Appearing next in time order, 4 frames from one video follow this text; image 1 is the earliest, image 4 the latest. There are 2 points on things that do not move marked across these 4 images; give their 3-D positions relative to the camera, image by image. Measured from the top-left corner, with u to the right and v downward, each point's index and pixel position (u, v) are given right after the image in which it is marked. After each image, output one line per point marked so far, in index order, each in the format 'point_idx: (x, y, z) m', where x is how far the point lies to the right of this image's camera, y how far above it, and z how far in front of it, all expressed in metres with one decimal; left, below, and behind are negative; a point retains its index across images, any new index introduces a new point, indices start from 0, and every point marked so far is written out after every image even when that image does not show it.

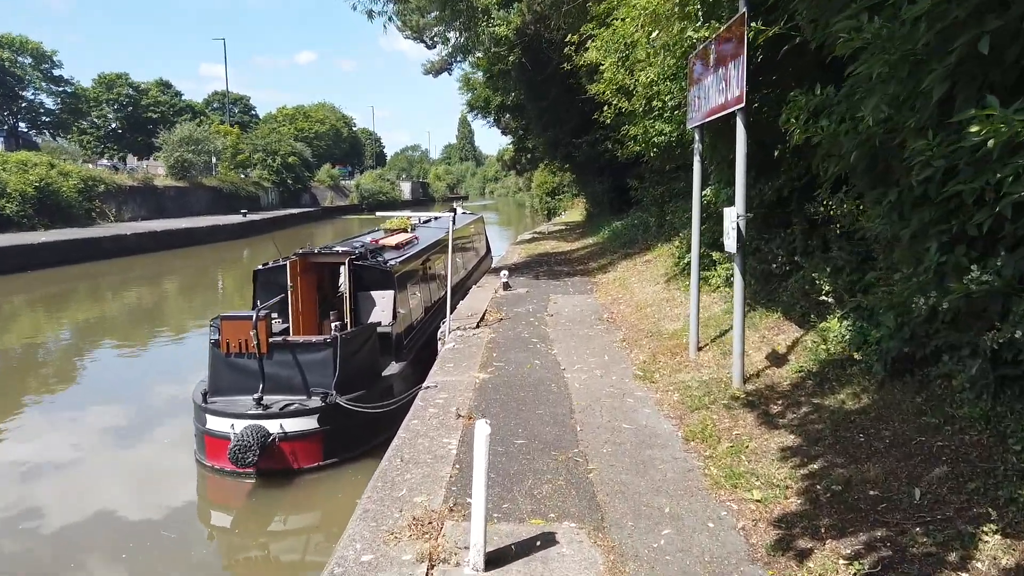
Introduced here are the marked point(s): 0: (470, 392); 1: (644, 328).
0: (-0.3, -0.9, +6.5) m
1: (+1.5, -0.5, +8.8) m
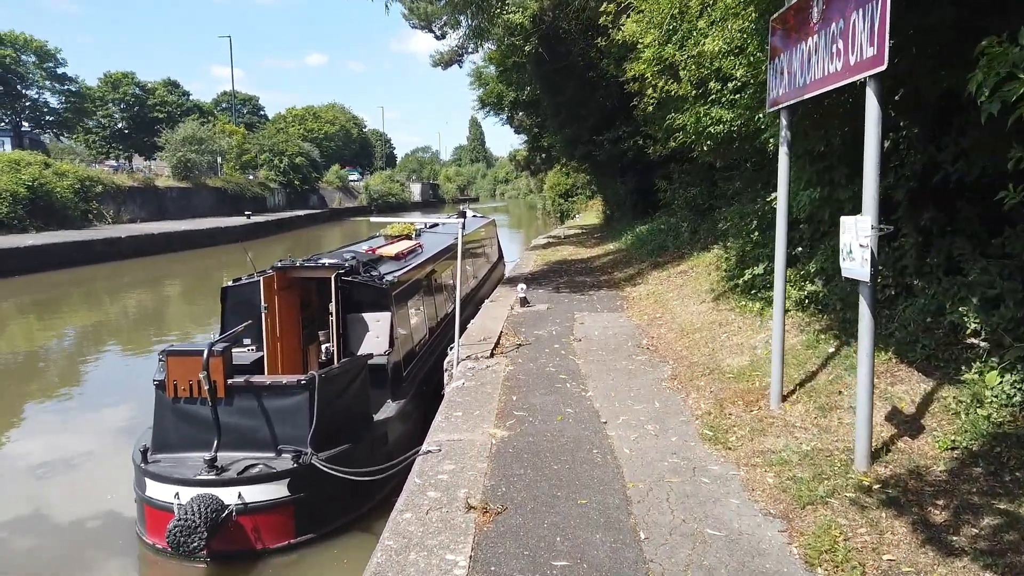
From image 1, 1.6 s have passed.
0: (-0.2, -1.1, +4.8) m
1: (+1.7, -0.7, +7.2) m
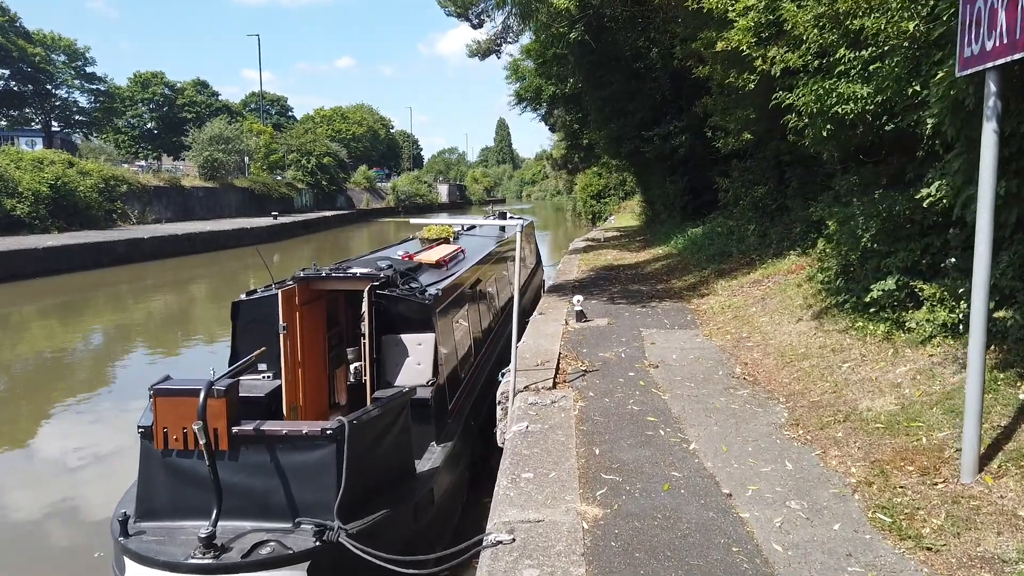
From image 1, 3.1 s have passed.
0: (+0.3, -1.2, +3.4) m
1: (+2.3, -0.9, +5.7) m
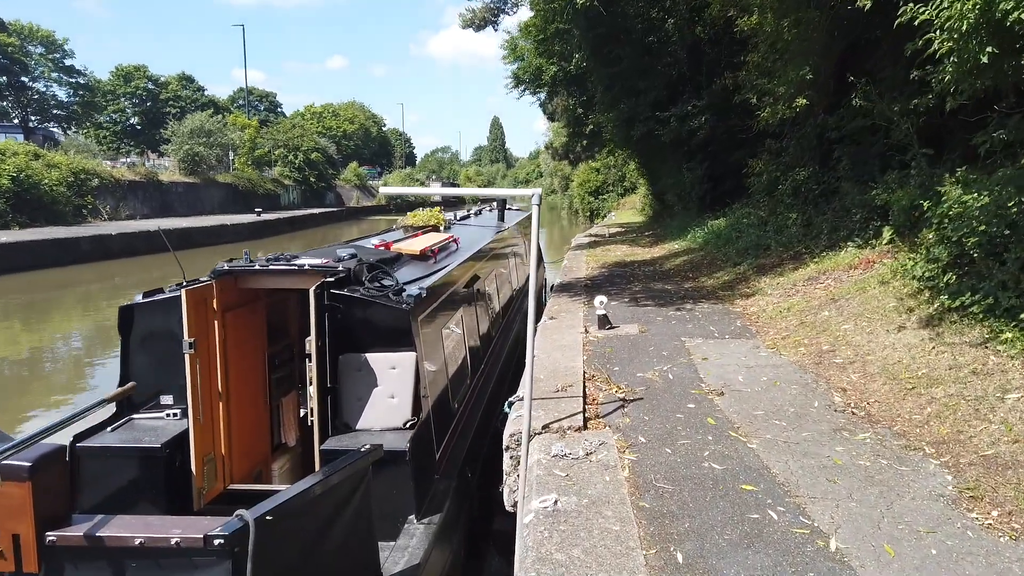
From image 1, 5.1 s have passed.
0: (+0.4, -1.2, +1.5) m
1: (+2.4, -0.8, +3.7) m
